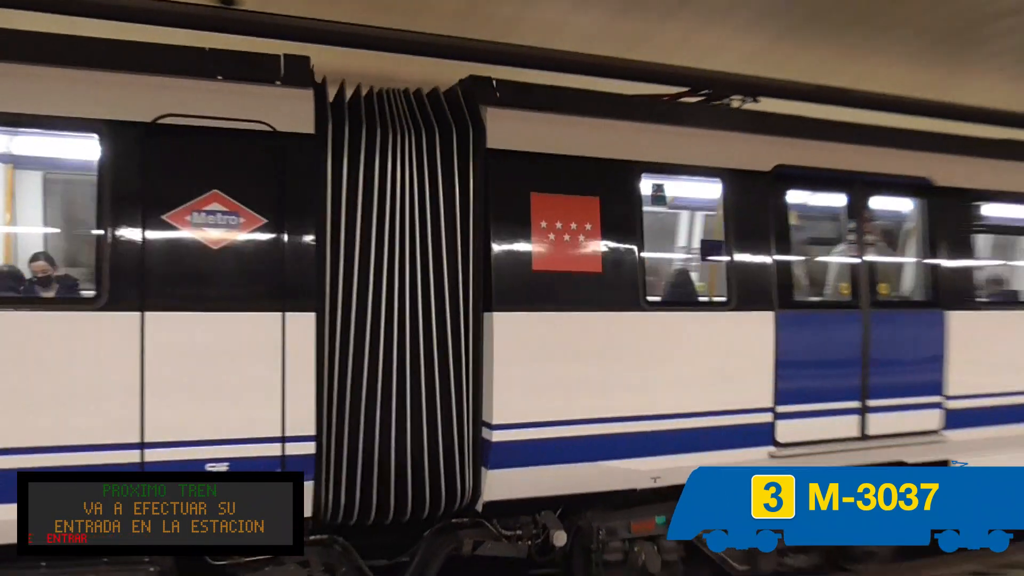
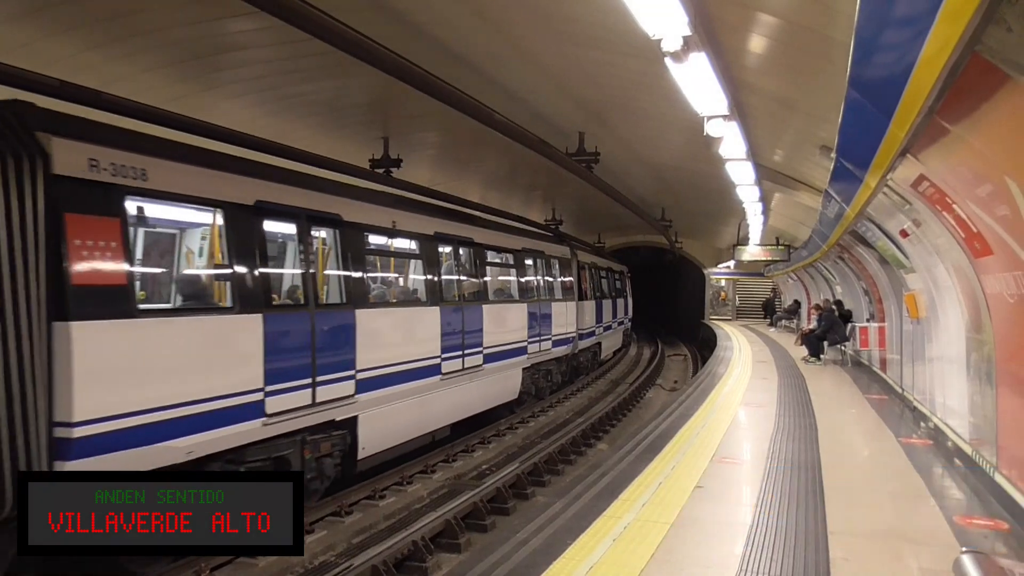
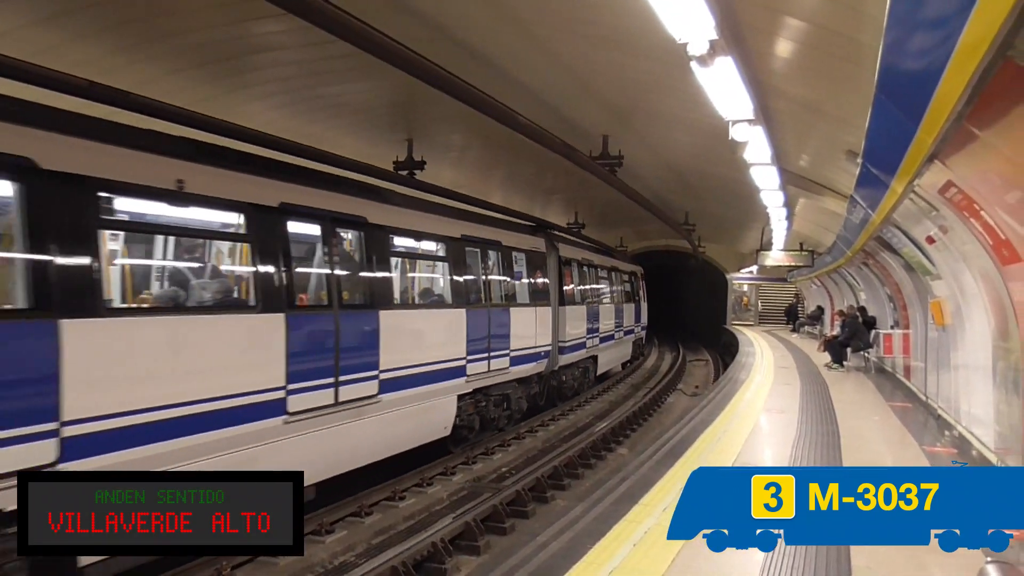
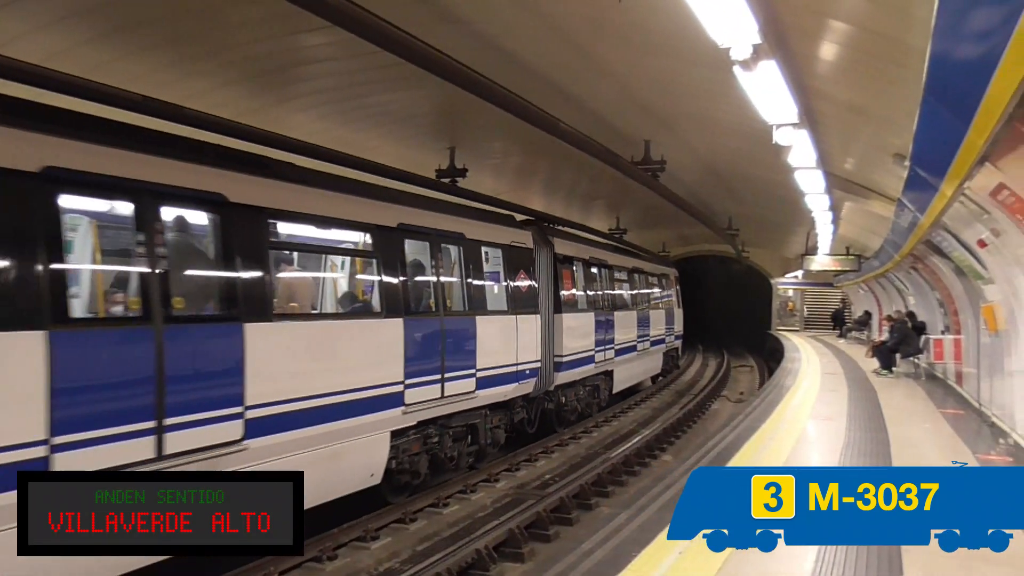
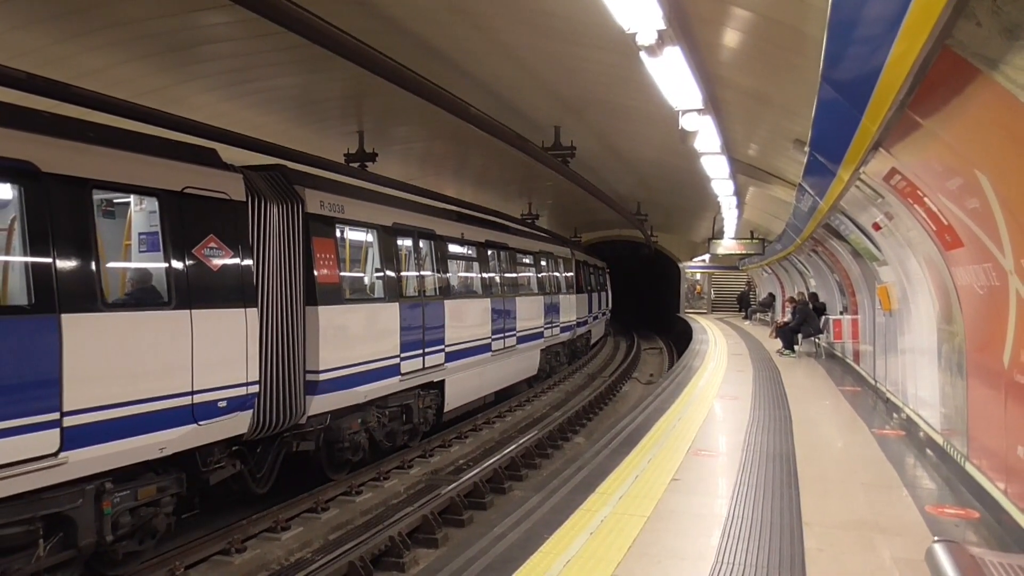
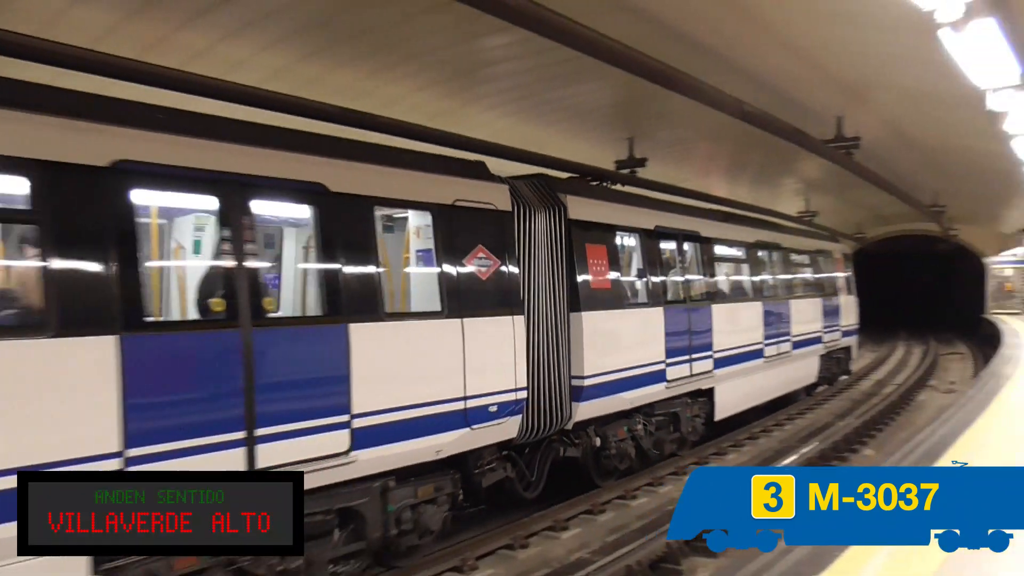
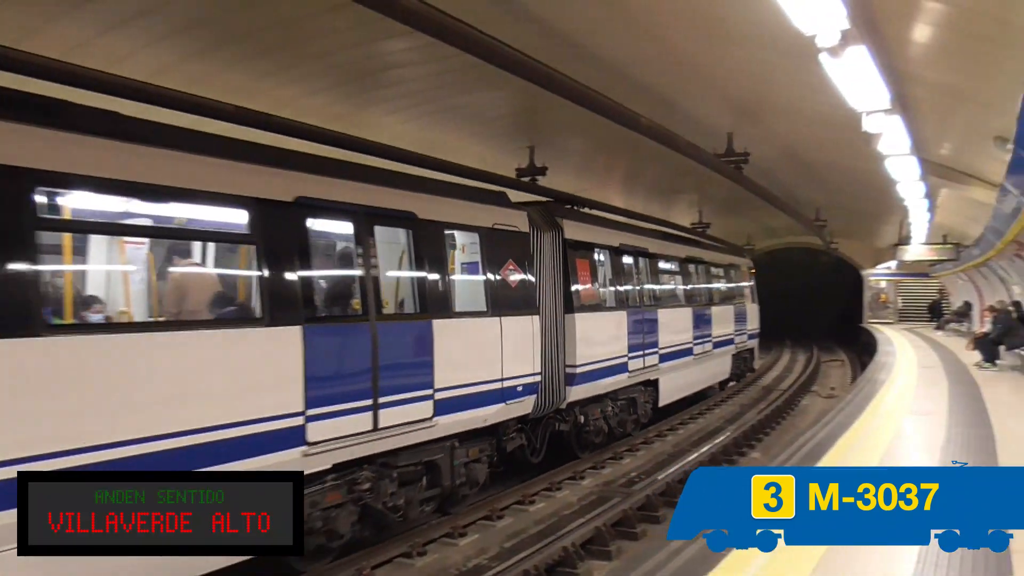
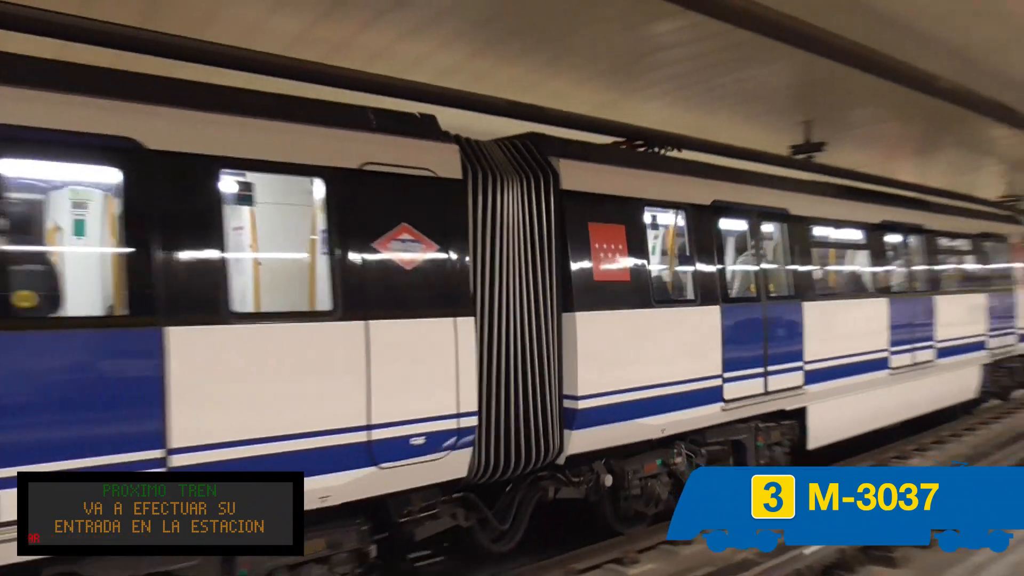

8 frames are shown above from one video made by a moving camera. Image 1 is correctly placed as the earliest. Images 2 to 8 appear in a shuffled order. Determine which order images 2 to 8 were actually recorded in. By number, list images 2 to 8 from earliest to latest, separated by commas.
8, 6, 7, 4, 3, 2, 5
